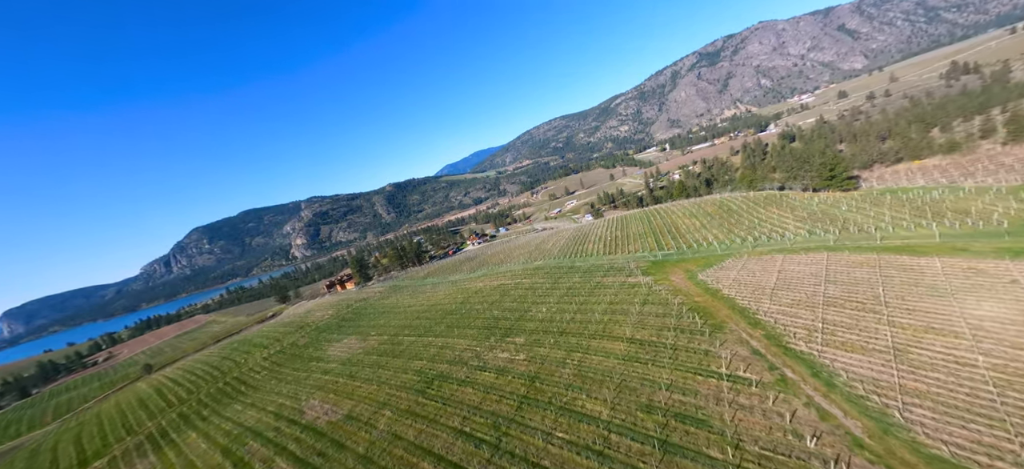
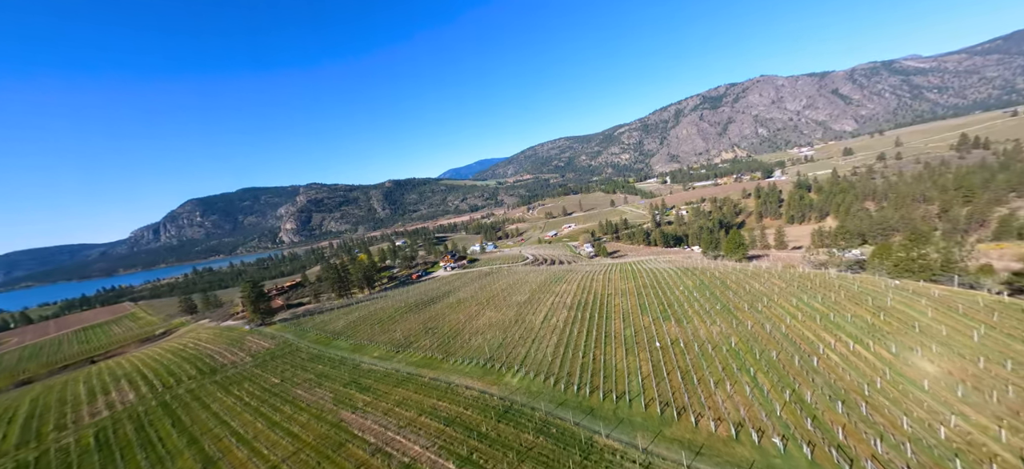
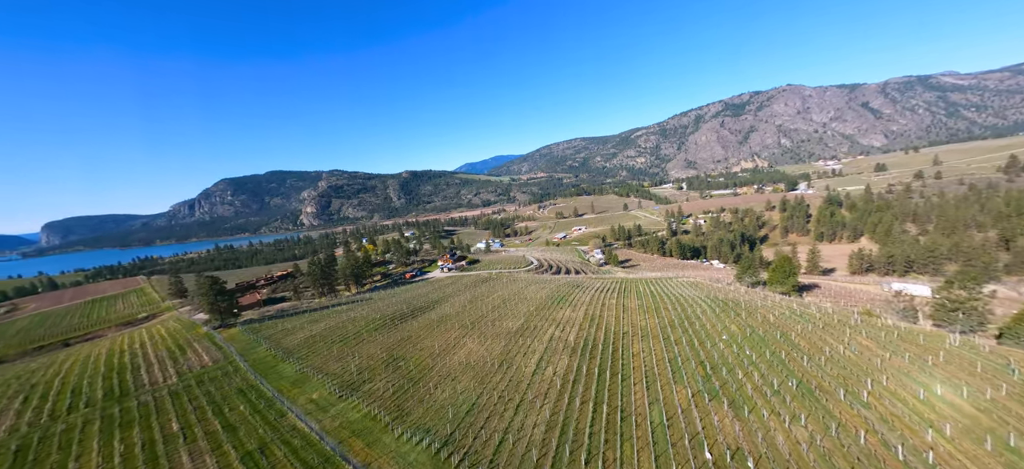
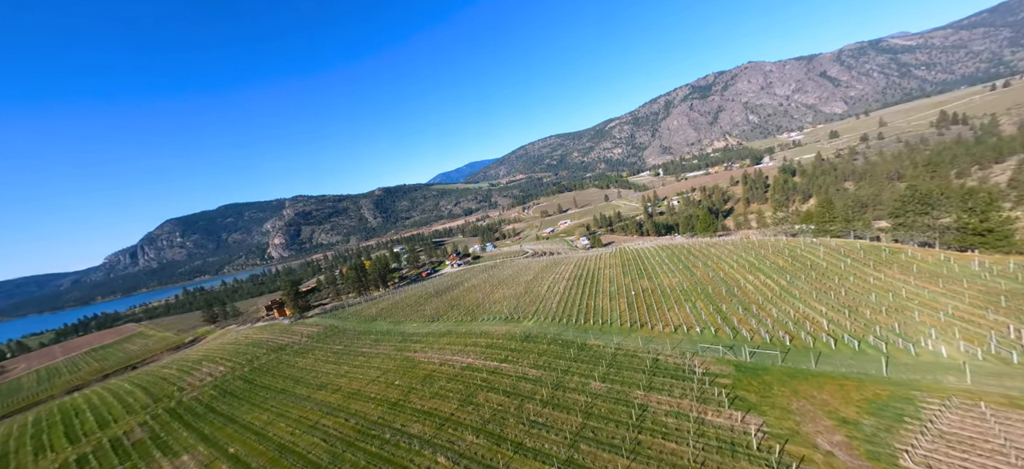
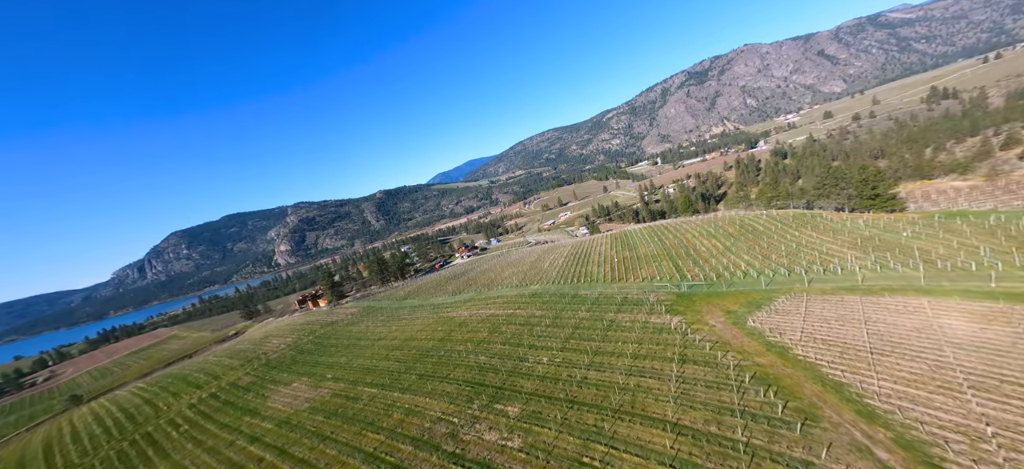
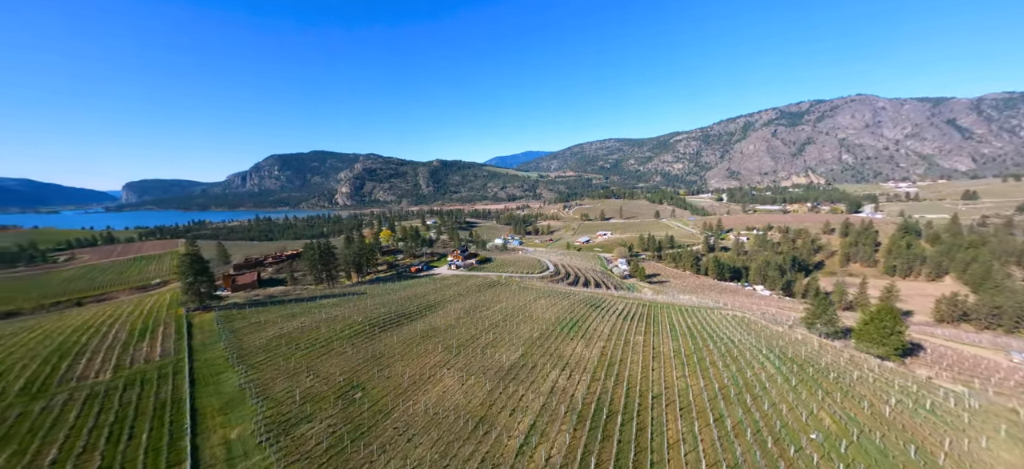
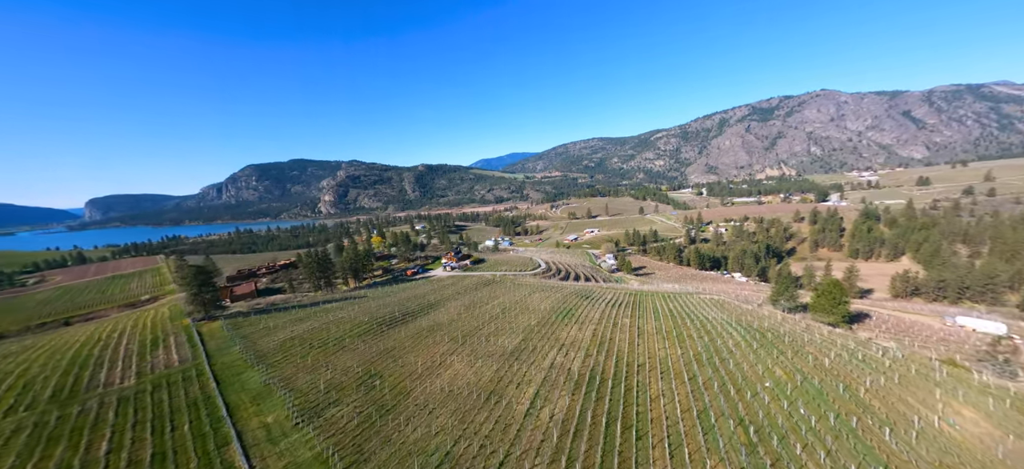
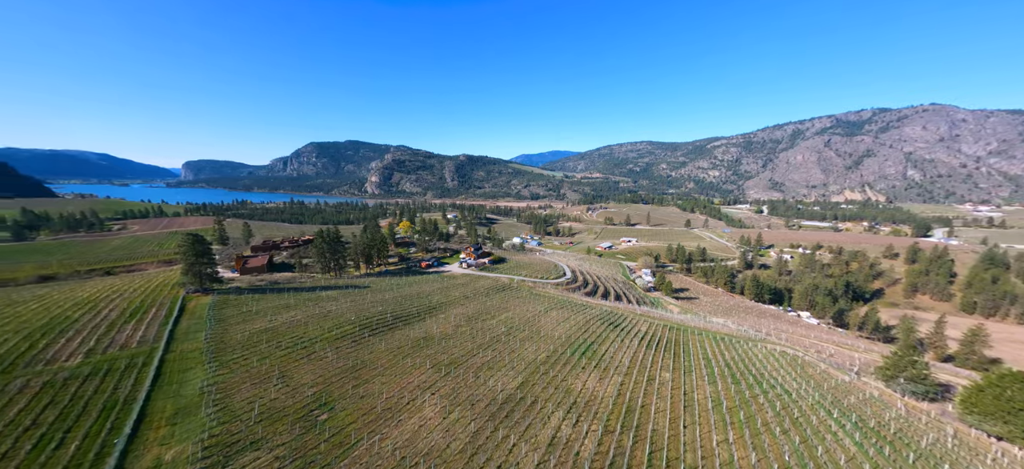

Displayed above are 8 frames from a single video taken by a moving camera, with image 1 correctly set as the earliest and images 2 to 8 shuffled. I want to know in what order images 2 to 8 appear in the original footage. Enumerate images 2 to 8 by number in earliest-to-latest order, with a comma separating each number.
5, 4, 2, 3, 7, 6, 8
